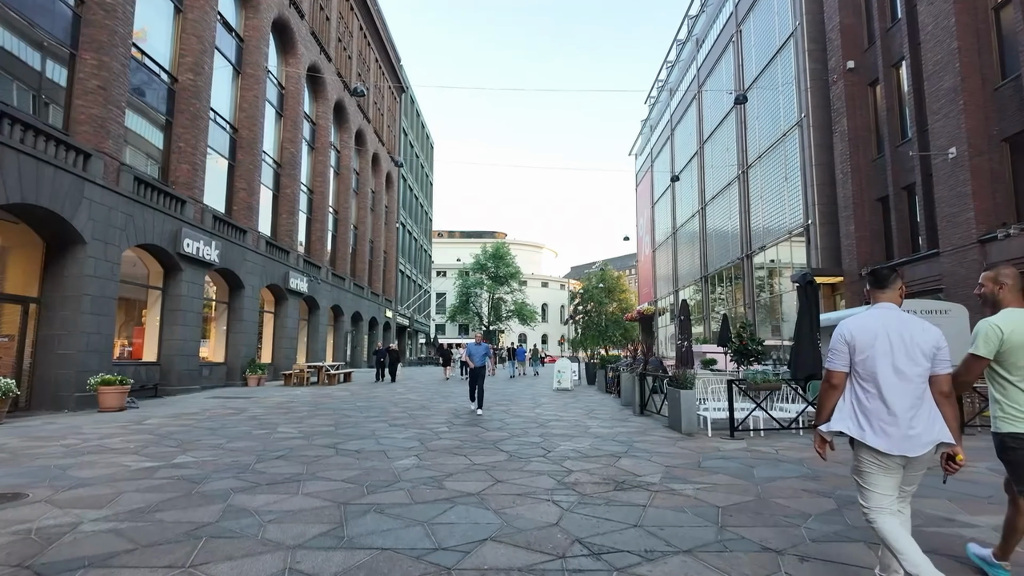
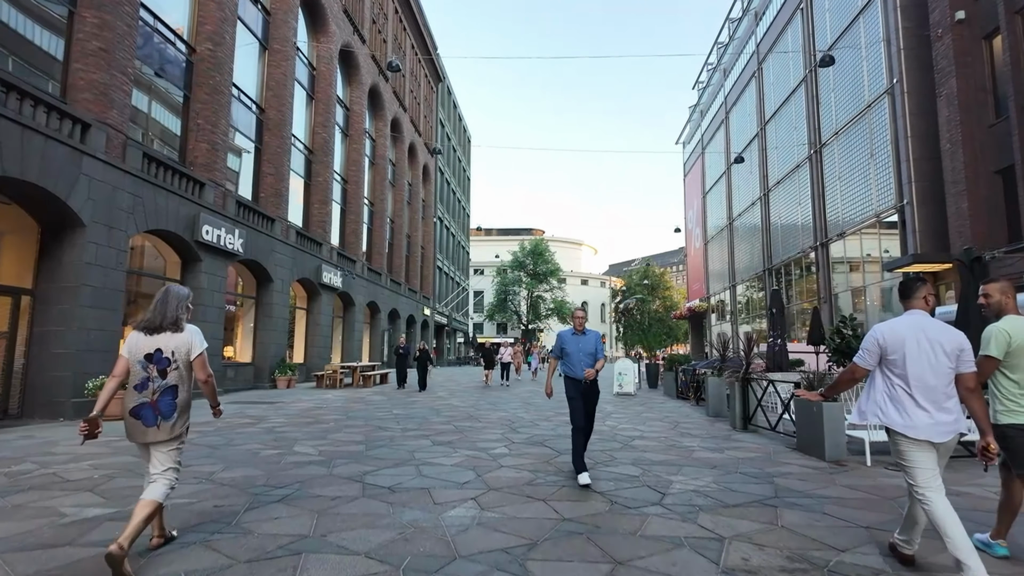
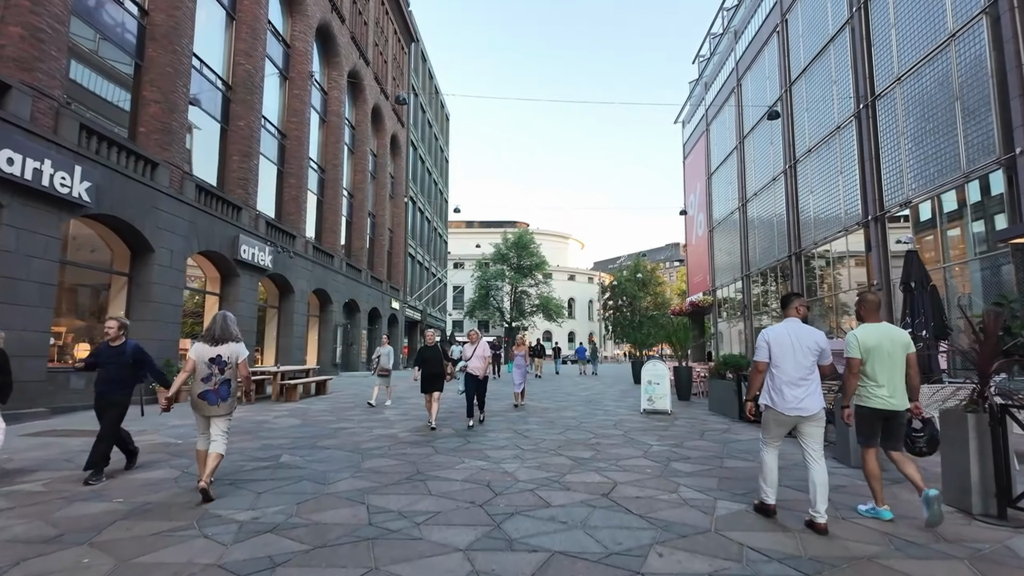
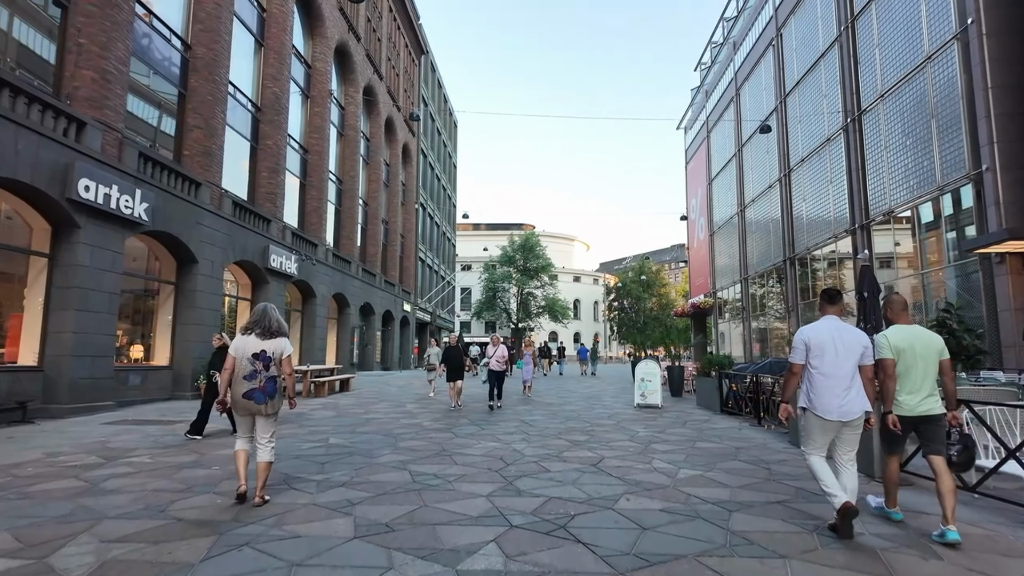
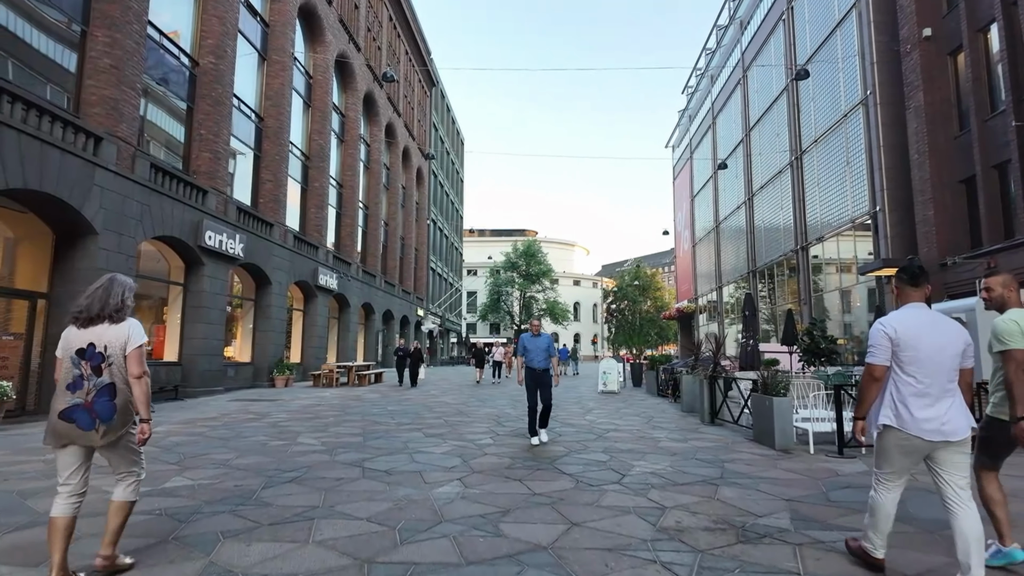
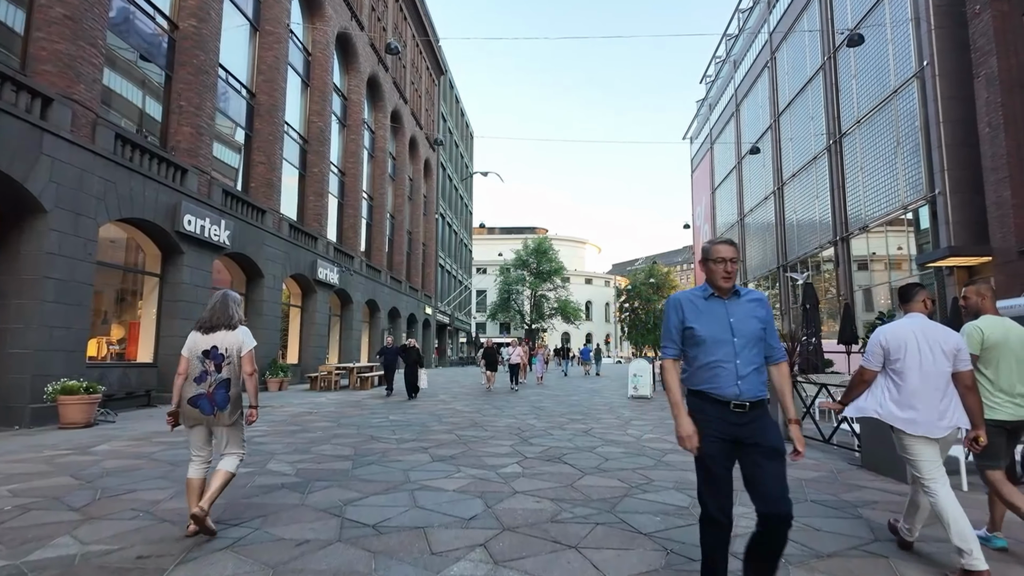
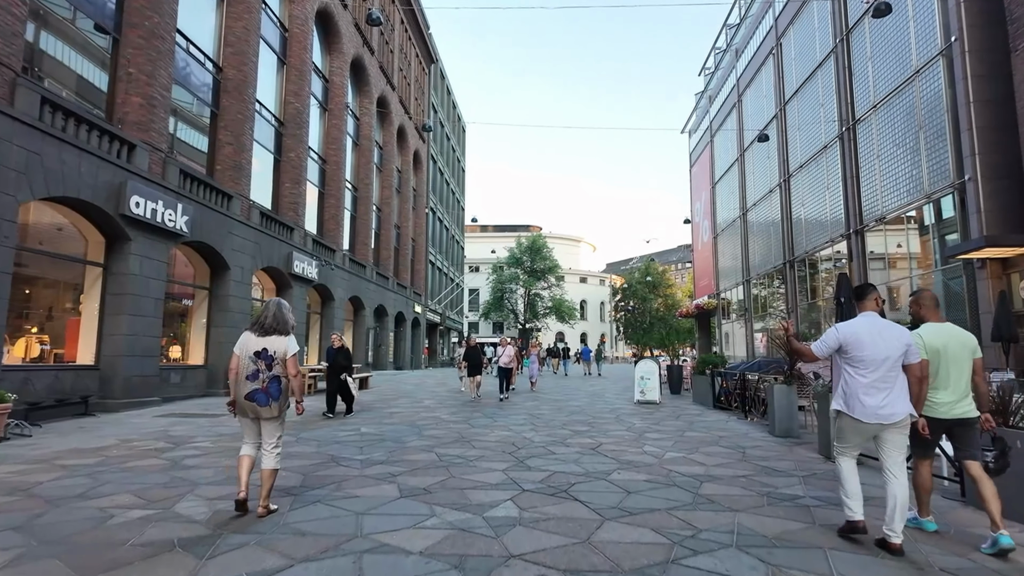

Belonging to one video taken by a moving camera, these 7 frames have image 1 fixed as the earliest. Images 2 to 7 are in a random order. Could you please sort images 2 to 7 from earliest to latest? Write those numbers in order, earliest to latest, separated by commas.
5, 2, 6, 7, 4, 3
